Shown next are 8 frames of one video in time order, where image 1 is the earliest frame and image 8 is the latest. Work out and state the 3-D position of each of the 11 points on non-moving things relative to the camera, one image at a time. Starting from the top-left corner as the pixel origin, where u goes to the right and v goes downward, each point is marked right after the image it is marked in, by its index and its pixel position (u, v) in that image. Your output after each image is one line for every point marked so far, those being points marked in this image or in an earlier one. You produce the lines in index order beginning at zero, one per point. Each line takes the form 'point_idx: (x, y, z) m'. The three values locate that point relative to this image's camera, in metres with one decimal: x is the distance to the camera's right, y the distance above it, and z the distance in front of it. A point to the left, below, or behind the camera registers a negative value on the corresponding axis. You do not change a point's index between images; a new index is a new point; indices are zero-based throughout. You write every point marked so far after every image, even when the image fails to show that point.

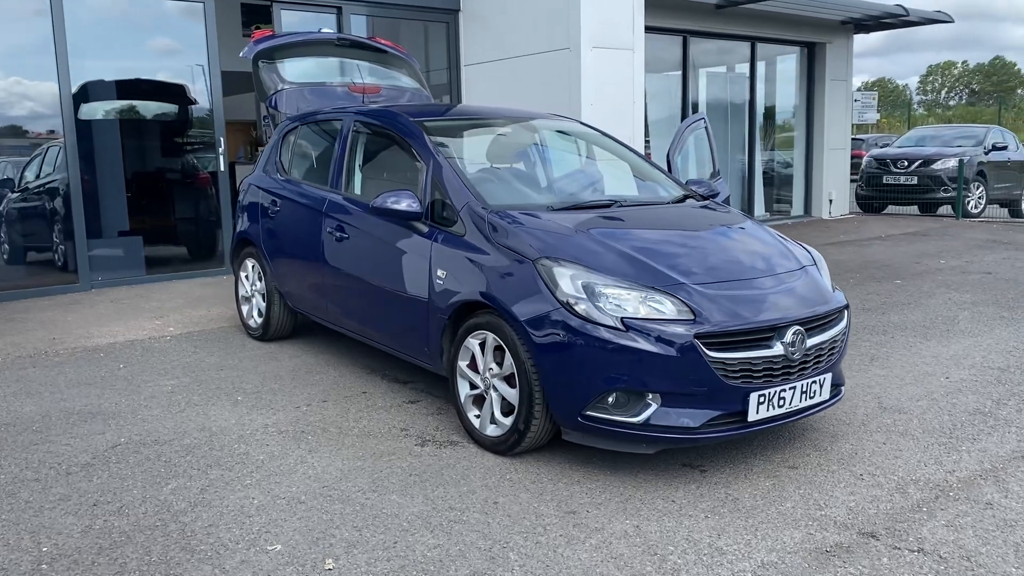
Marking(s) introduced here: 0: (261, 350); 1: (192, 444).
0: (-1.6, -0.4, +6.0) m
1: (-1.5, -0.7, +4.2) m
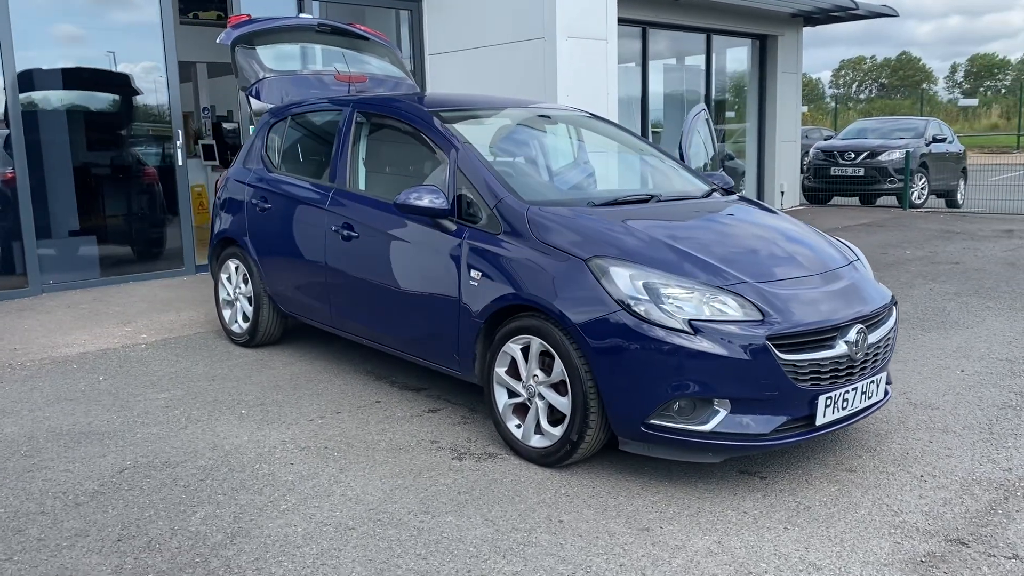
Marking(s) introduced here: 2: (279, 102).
0: (-1.6, -0.4, +5.6) m
1: (-1.3, -0.7, +3.8) m
2: (-1.5, +1.2, +6.0) m
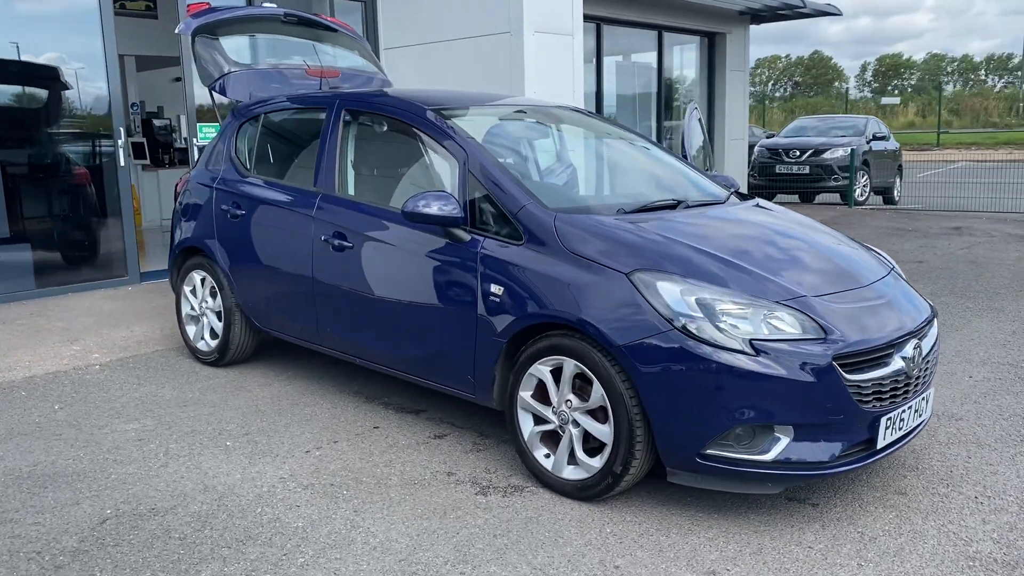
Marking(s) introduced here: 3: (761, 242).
0: (-1.6, -0.5, +5.1) m
1: (-1.1, -0.8, +3.4) m
2: (-1.6, +1.1, +5.5) m
3: (+1.0, +0.2, +3.8) m
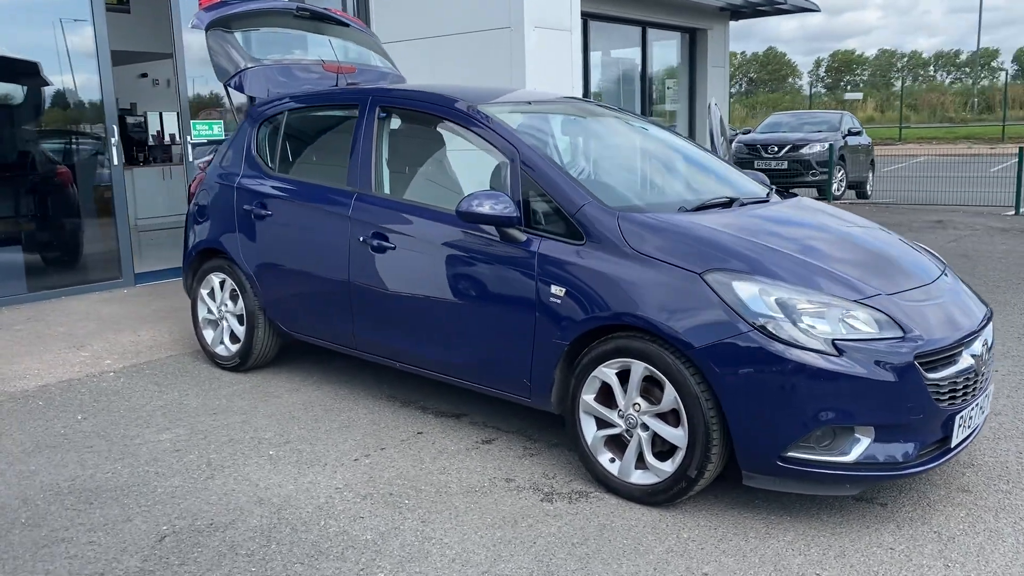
0: (-1.4, -0.5, +4.9) m
1: (-0.9, -0.8, +3.2) m
2: (-1.4, +1.1, +5.3) m
3: (+1.3, +0.2, +3.7) m
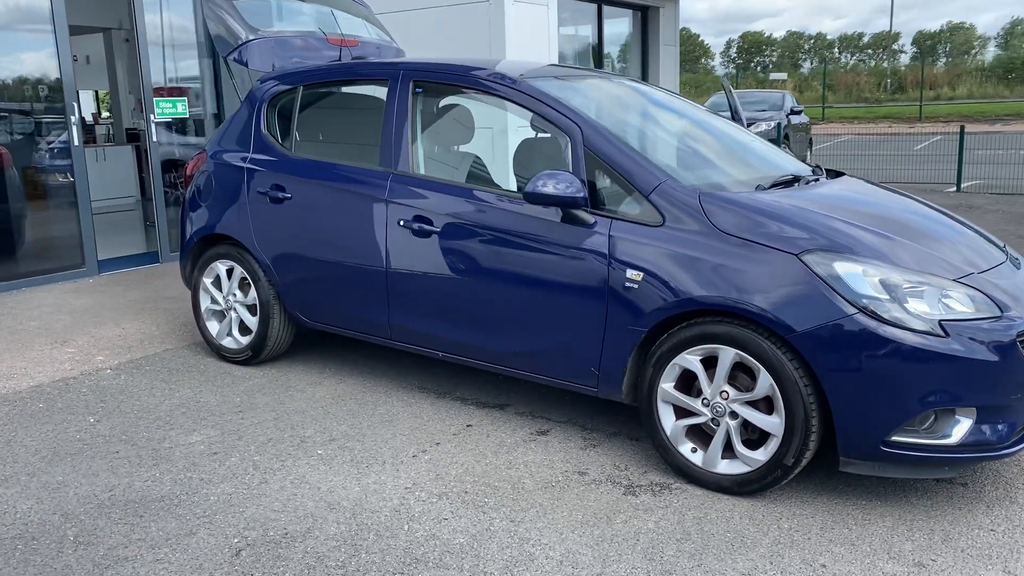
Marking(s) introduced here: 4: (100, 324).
0: (-1.3, -0.5, +4.6) m
1: (-0.5, -0.8, +3.0) m
2: (-1.3, +1.2, +5.0) m
3: (+1.5, +0.3, +3.7) m
4: (-2.6, -0.2, +5.7) m
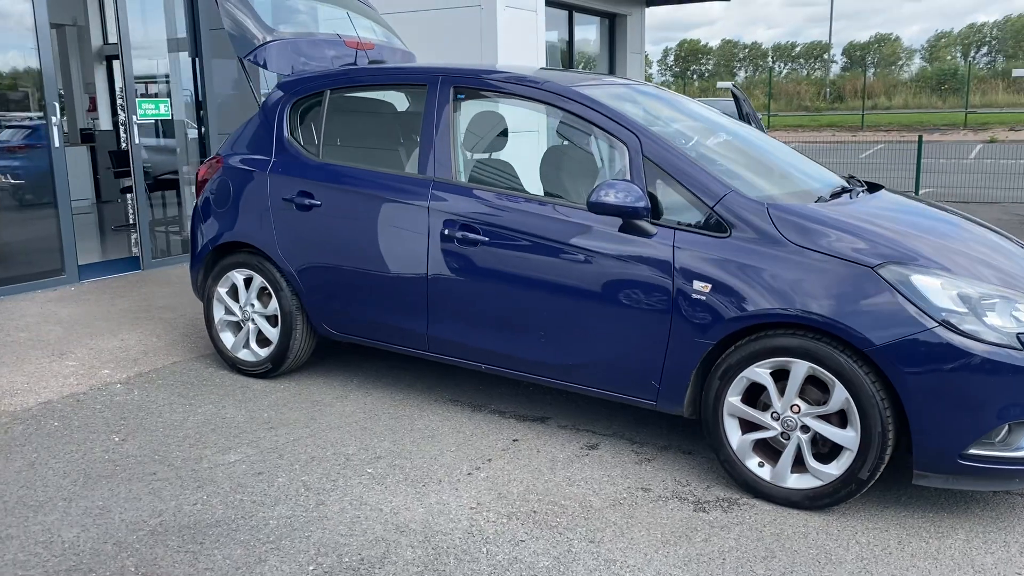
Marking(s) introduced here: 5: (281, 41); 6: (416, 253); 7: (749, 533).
0: (-1.1, -0.5, +4.5) m
1: (-0.3, -0.8, +2.9) m
2: (-1.2, +1.1, +4.8) m
3: (+1.7, +0.2, +3.7) m
4: (-2.5, -0.3, +5.4) m
5: (-1.3, +1.3, +4.9) m
6: (-0.5, +0.2, +4.1) m
7: (+0.8, -0.8, +3.1) m
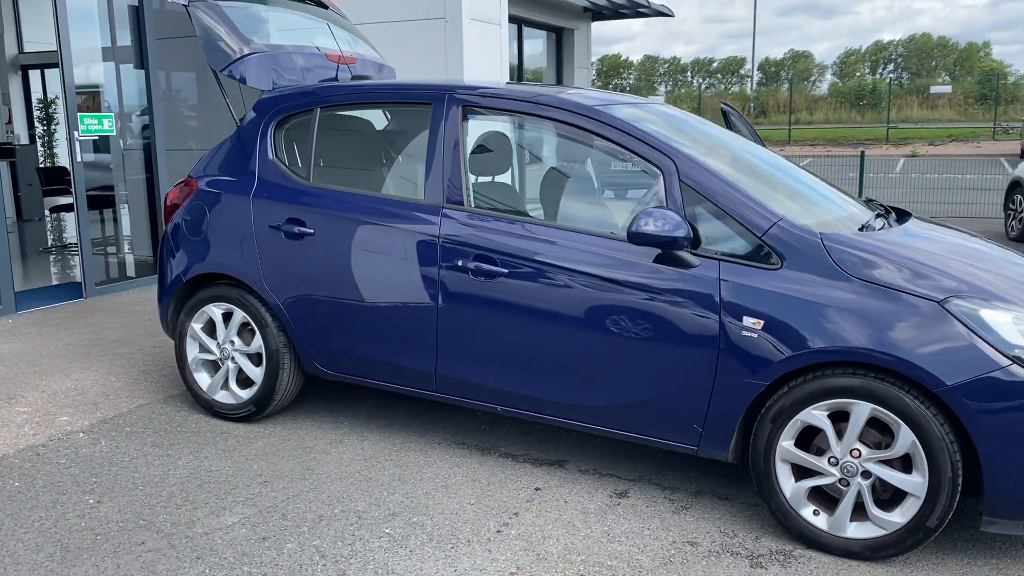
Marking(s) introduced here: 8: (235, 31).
0: (-1.1, -0.7, +4.1) m
1: (-0.1, -1.0, +2.5) m
2: (-1.2, +1.0, +4.4) m
3: (+1.8, +0.1, +3.5) m
4: (-2.5, -0.5, +4.9) m
5: (-1.3, +1.2, +4.5) m
6: (-0.4, 0.0, +3.8) m
7: (+1.0, -1.0, +2.9) m
8: (-1.5, +1.4, +4.9) m
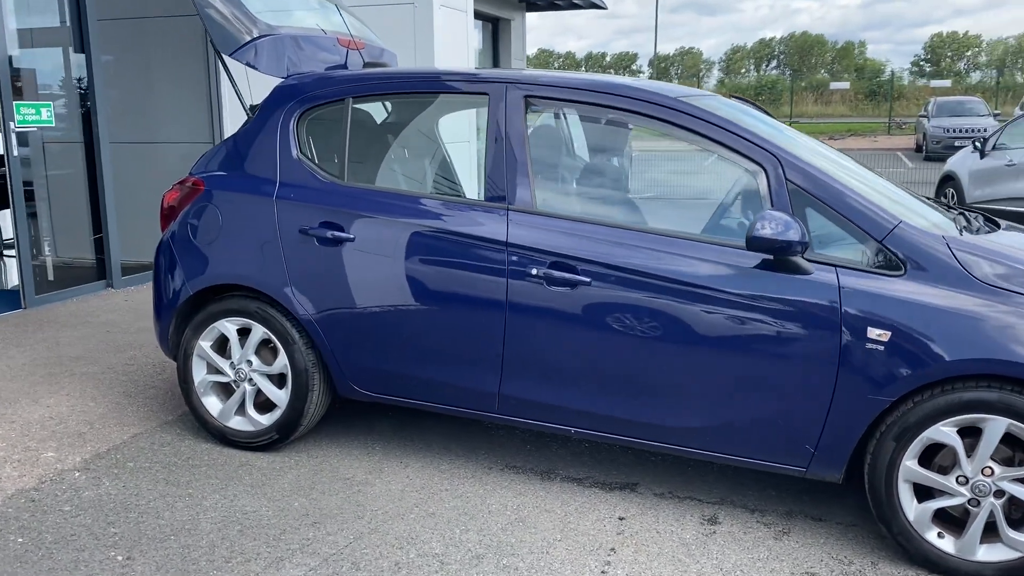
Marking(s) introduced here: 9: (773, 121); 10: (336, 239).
0: (-0.8, -0.7, +3.6) m
1: (+0.3, -1.0, +2.2) m
2: (-1.0, +0.9, +3.9) m
3: (+2.1, +0.1, +3.4) m
4: (-2.4, -0.5, +4.3) m
5: (-1.2, +1.1, +4.0) m
6: (-0.2, 0.0, +3.4) m
7: (+1.3, -1.0, +2.7) m
8: (-1.3, +1.3, +4.3) m
9: (+1.1, +0.7, +3.9) m
10: (-0.7, +0.2, +3.6) m
